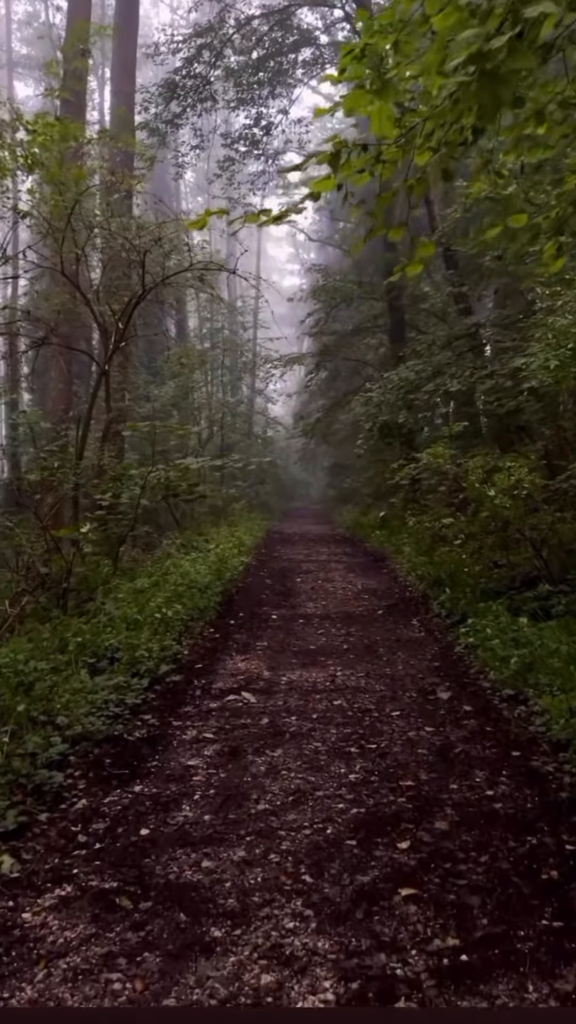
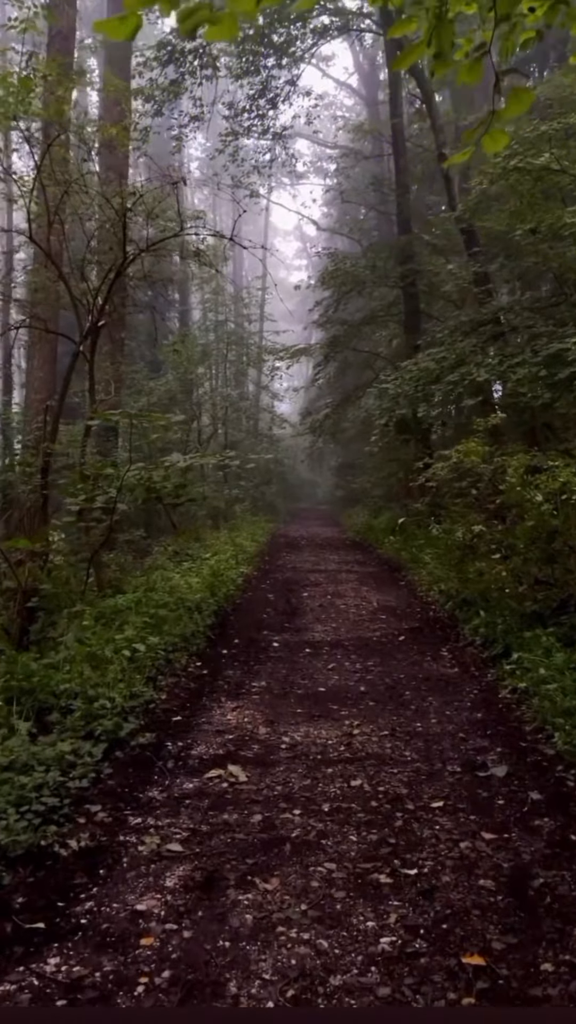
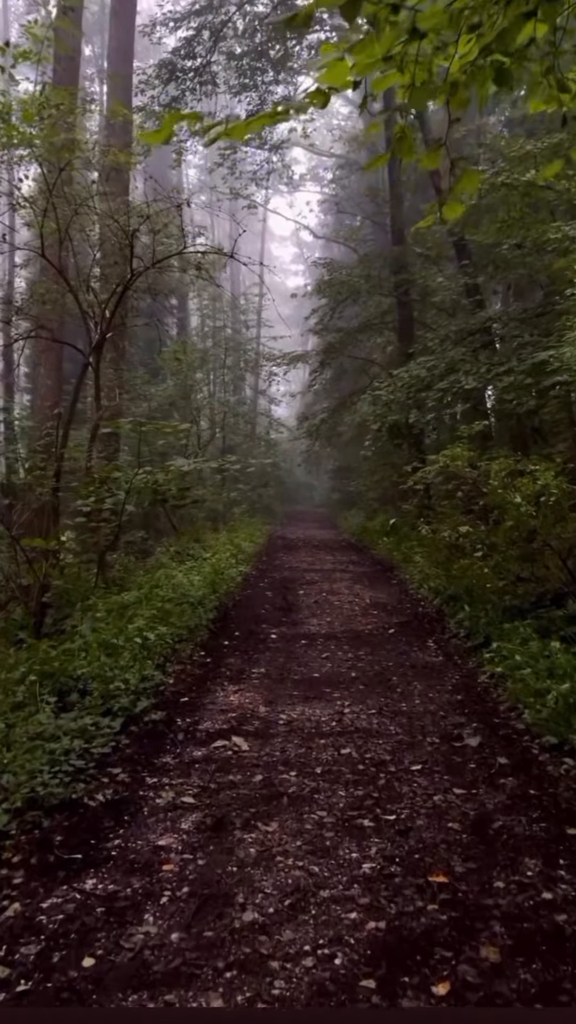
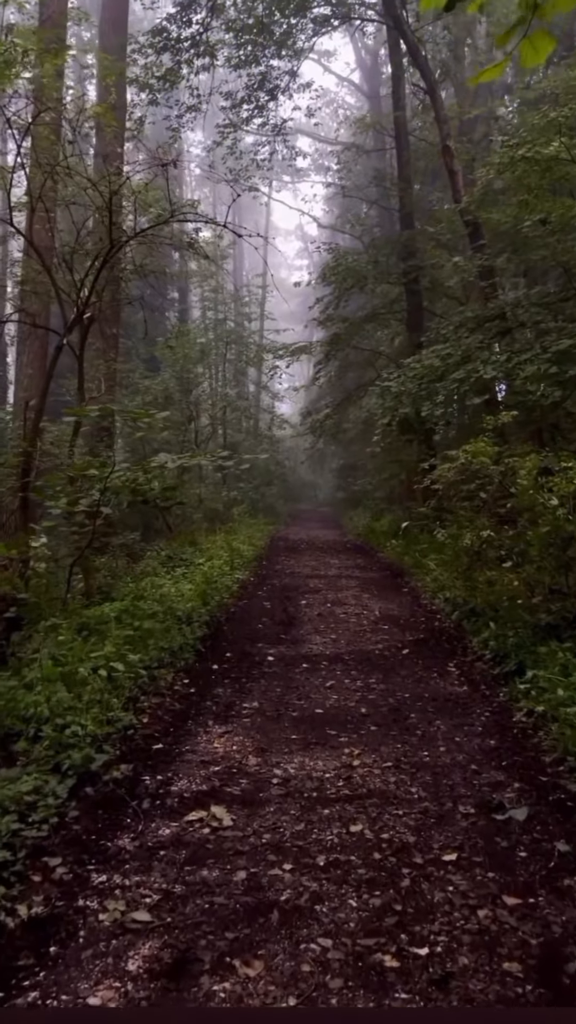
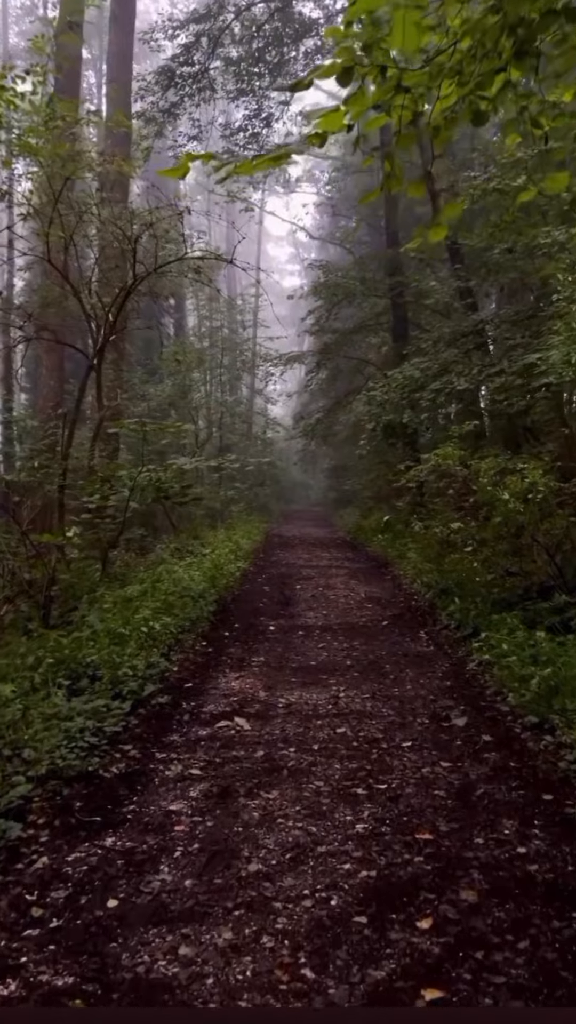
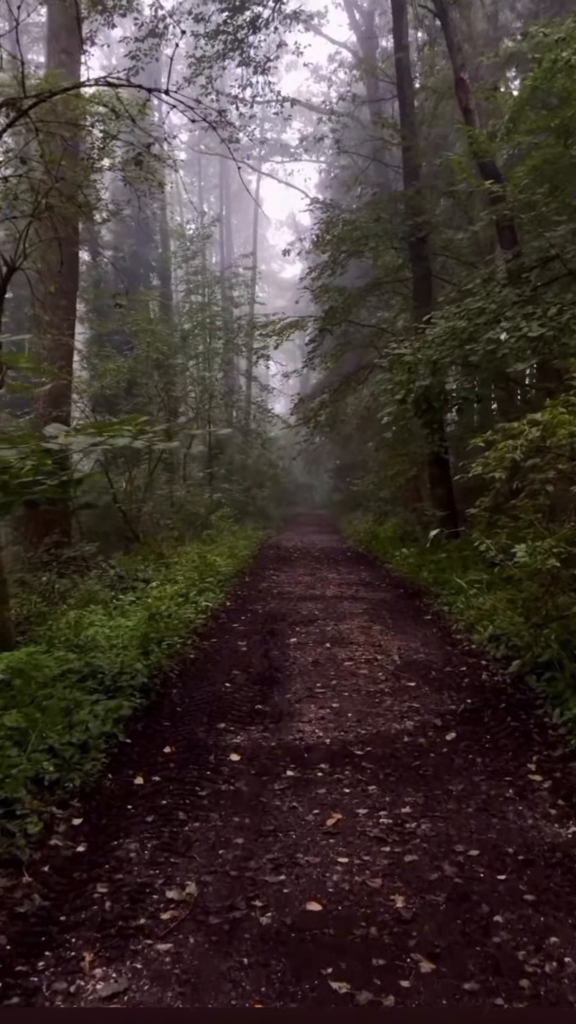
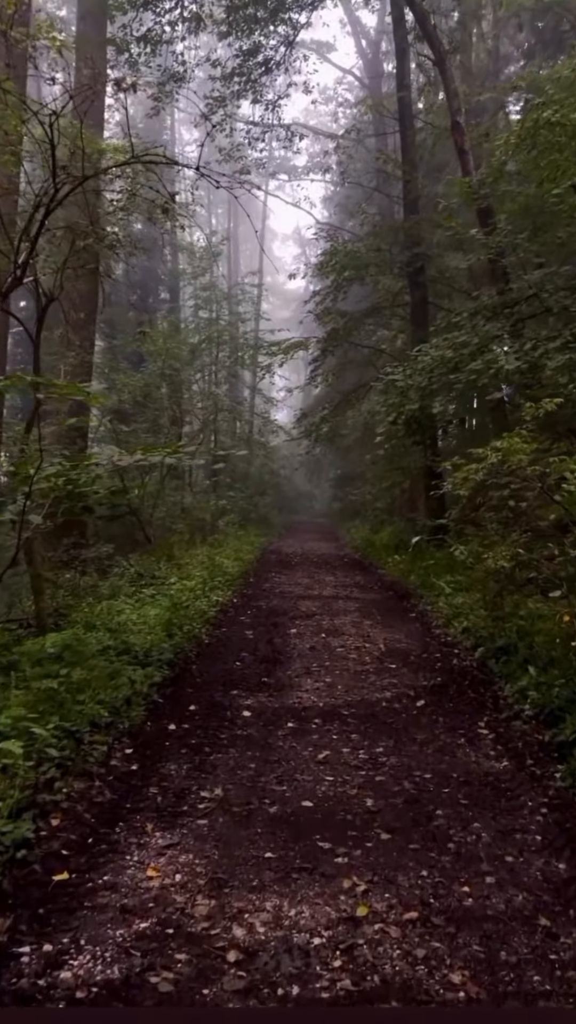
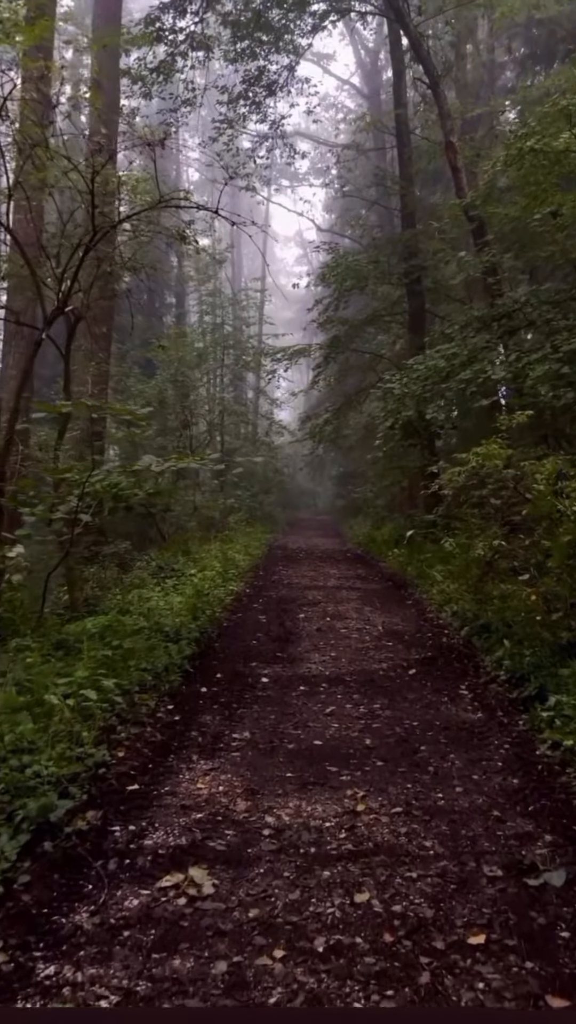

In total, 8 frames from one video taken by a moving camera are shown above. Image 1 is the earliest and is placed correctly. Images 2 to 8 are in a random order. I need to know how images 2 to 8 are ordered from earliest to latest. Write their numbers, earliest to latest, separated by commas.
5, 3, 2, 4, 8, 7, 6
